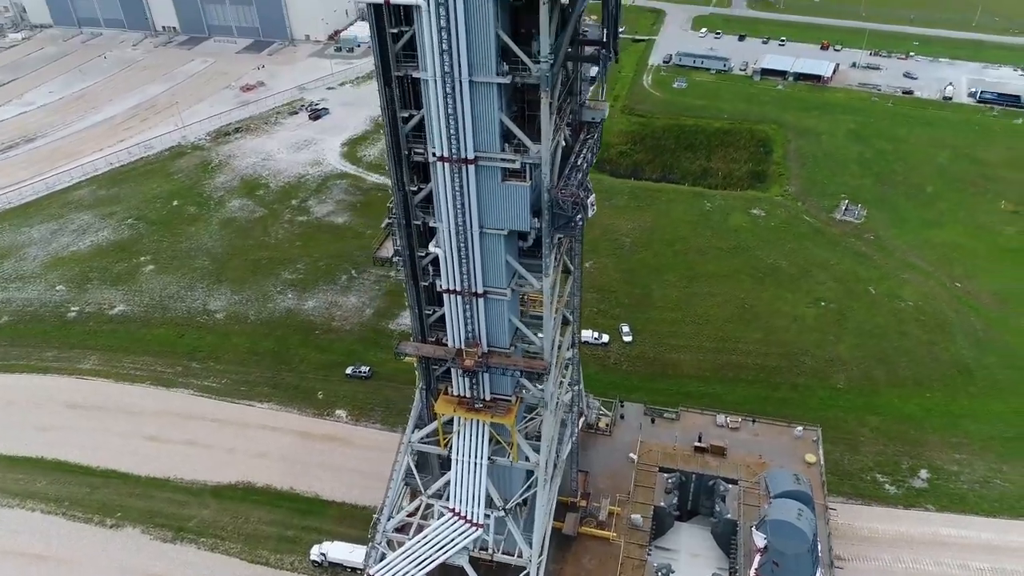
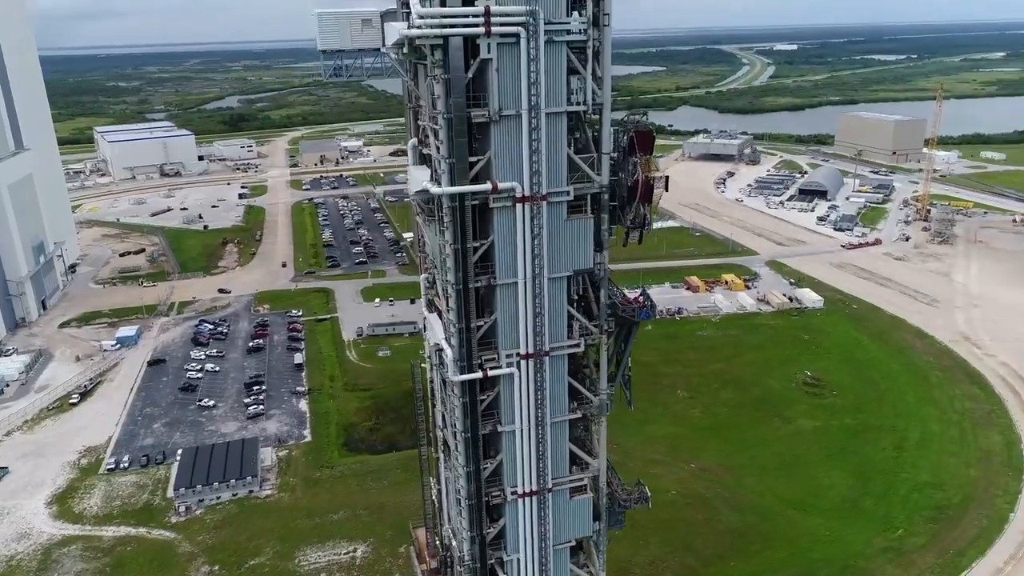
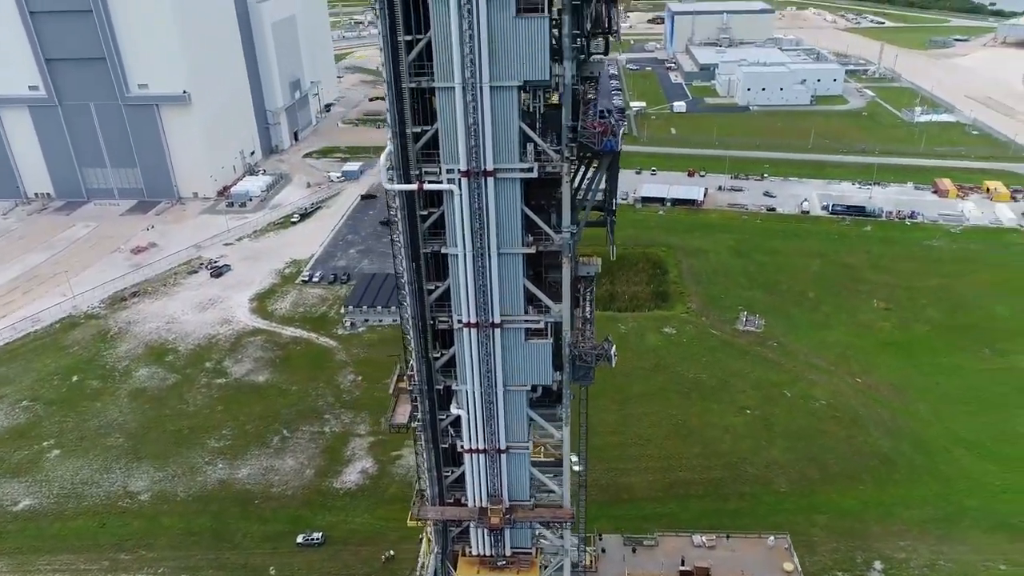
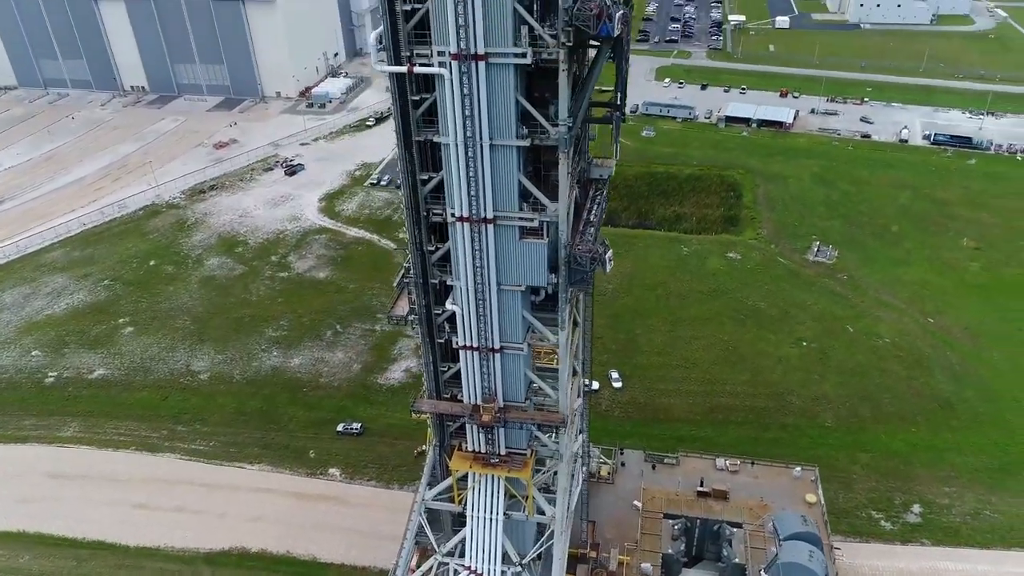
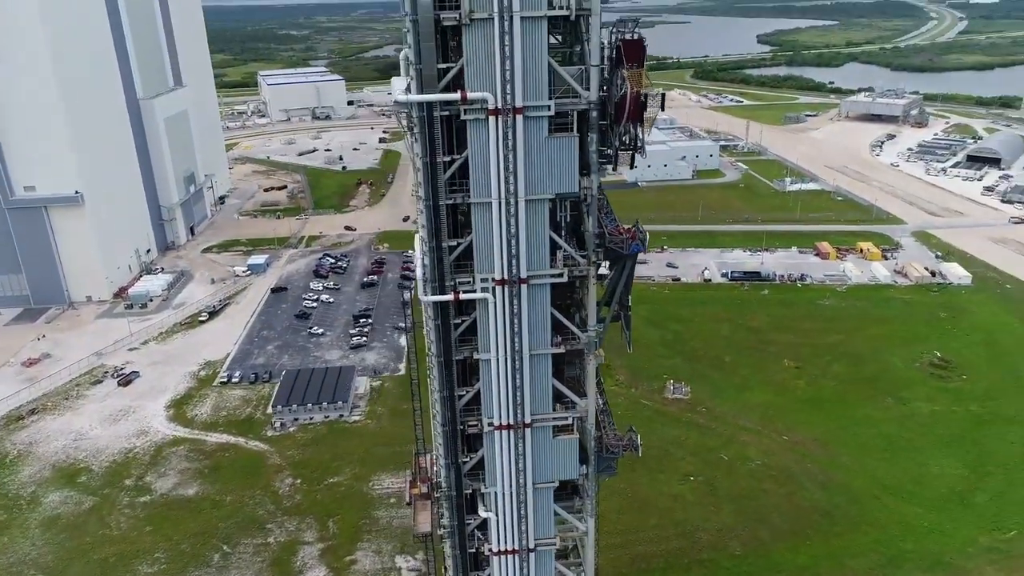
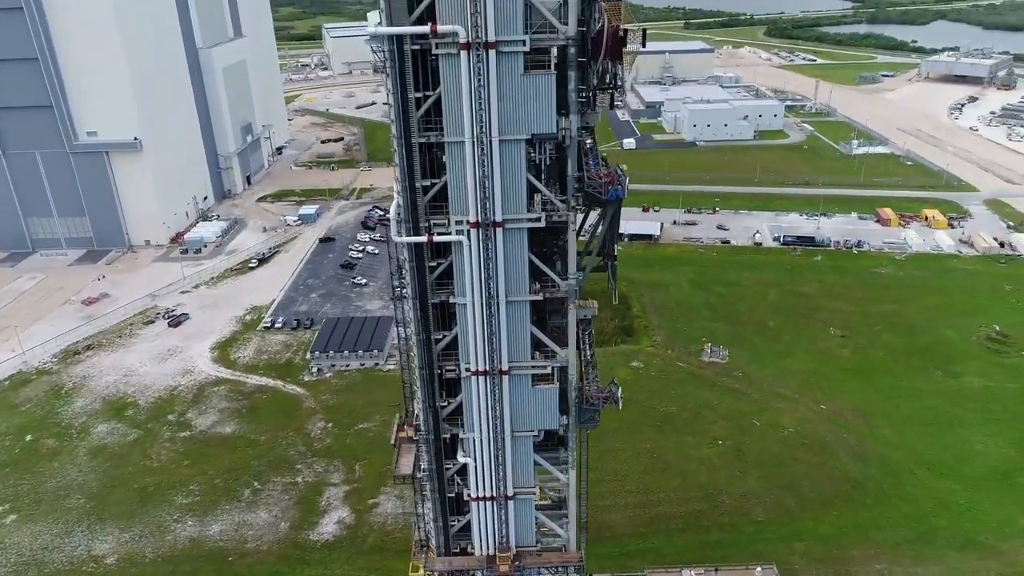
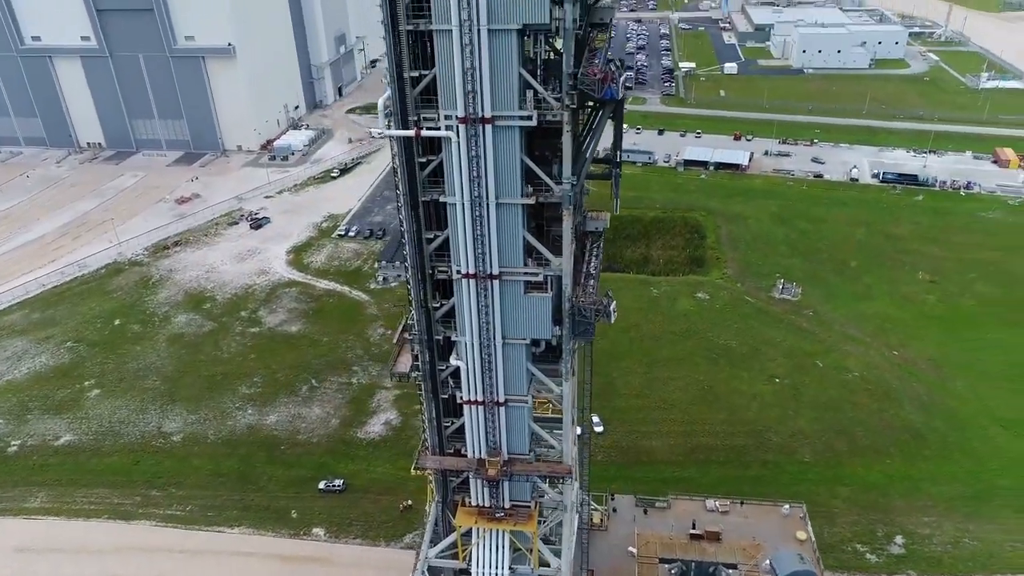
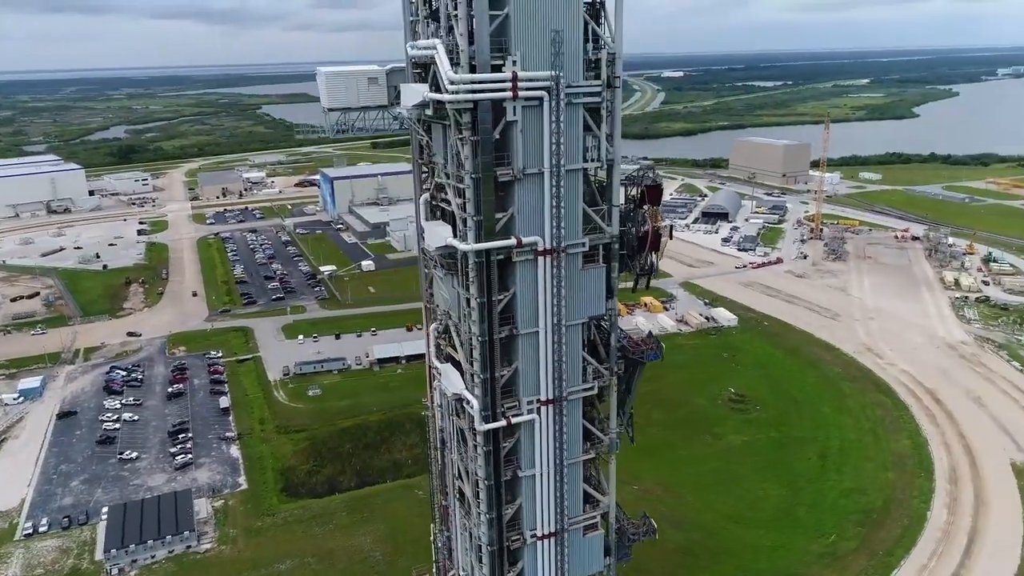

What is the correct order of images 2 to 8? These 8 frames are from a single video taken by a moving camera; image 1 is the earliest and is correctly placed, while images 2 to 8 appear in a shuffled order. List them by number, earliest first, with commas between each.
4, 7, 3, 6, 5, 2, 8
